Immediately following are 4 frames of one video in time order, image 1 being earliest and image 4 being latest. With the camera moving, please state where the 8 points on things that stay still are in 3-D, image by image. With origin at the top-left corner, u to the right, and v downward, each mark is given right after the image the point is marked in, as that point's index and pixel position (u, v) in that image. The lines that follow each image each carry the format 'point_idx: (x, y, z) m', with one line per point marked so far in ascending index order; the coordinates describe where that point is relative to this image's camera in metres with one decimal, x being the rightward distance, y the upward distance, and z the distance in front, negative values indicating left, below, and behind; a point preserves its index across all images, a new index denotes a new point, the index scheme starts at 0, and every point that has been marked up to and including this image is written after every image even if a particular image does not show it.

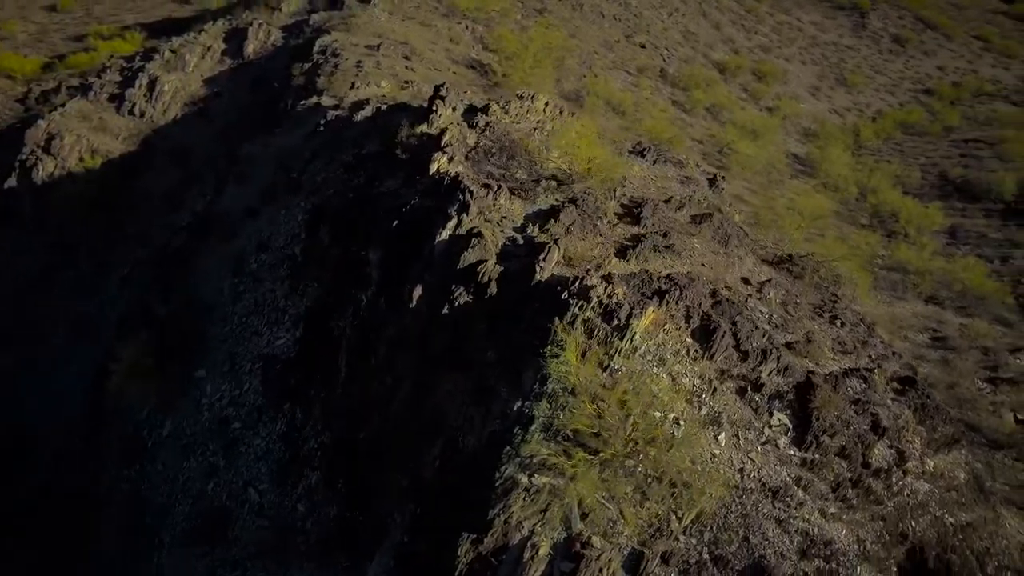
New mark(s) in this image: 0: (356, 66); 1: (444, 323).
0: (-4.6, +6.5, +18.8) m
1: (-0.9, -0.5, +9.0) m
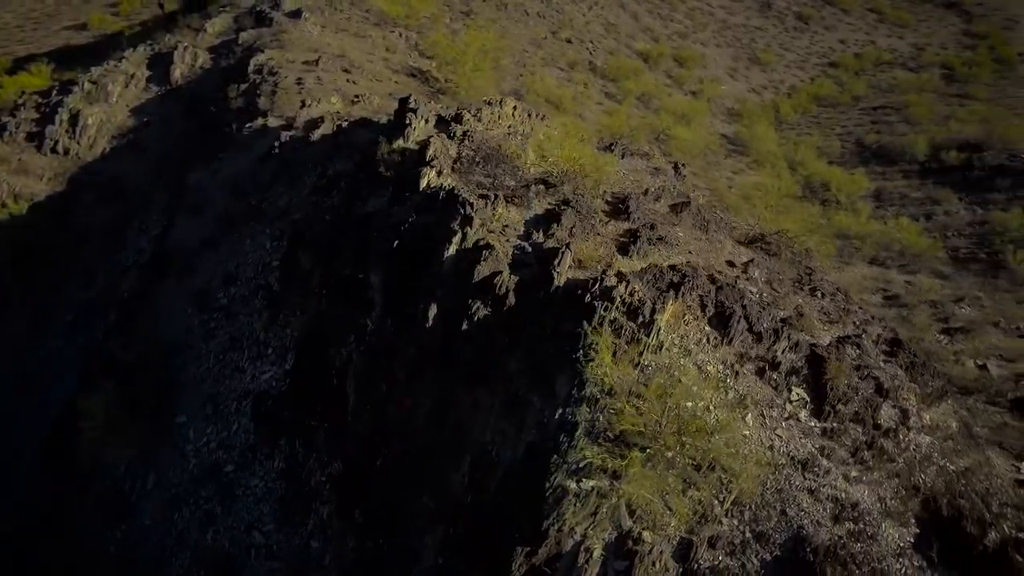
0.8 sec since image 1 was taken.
0: (-6.1, +5.8, +18.3) m
1: (-0.7, -0.7, +8.9) m
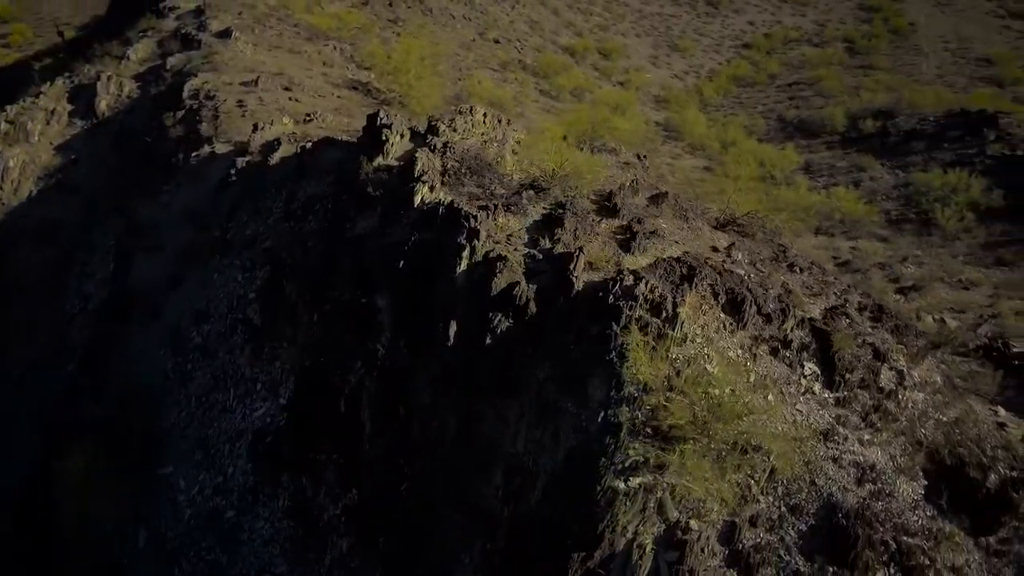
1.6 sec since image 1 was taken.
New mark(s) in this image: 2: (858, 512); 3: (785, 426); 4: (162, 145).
0: (-7.4, +5.0, +17.6) m
1: (-0.4, -0.9, +8.8) m
2: (+4.5, -3.0, +8.5) m
3: (+3.6, -1.8, +8.5) m
4: (-9.5, +3.9, +17.9) m
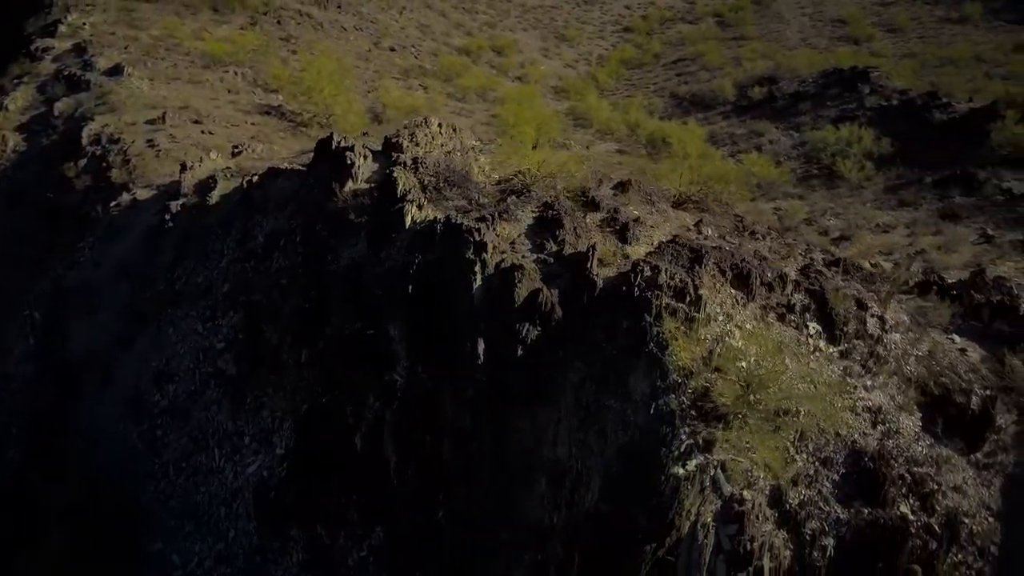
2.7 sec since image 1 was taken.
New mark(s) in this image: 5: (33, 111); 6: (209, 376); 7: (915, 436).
0: (-9.0, +3.6, +16.4) m
1: (0.0, -1.0, +8.7) m
2: (+5.2, -2.3, +9.1) m
3: (+4.0, -1.3, +8.9) m
4: (-11.0, +2.2, +16.4) m
5: (-14.6, +5.4, +19.8) m
6: (-5.7, -1.7, +12.2) m
7: (+6.2, -2.3, +9.9) m
